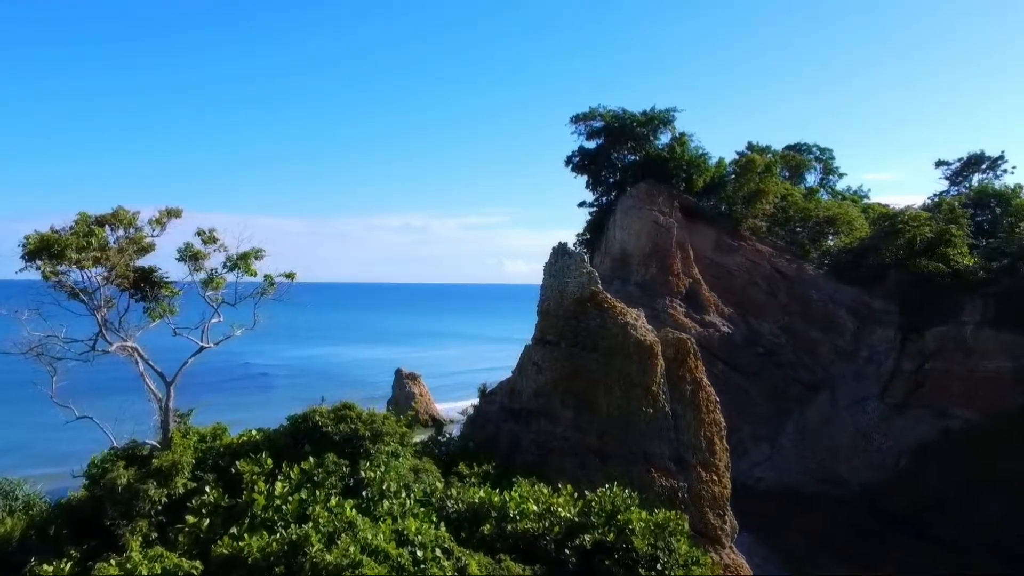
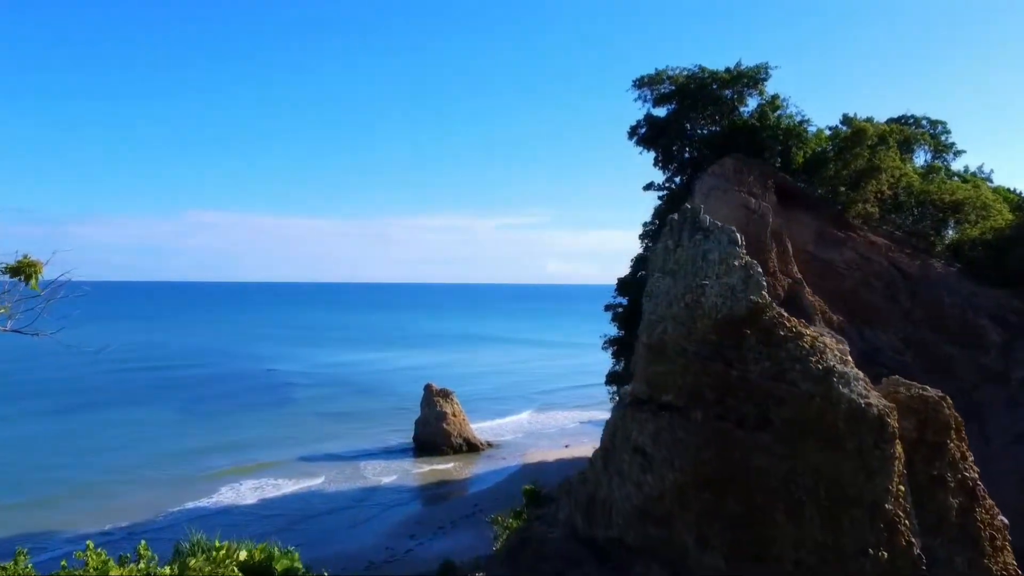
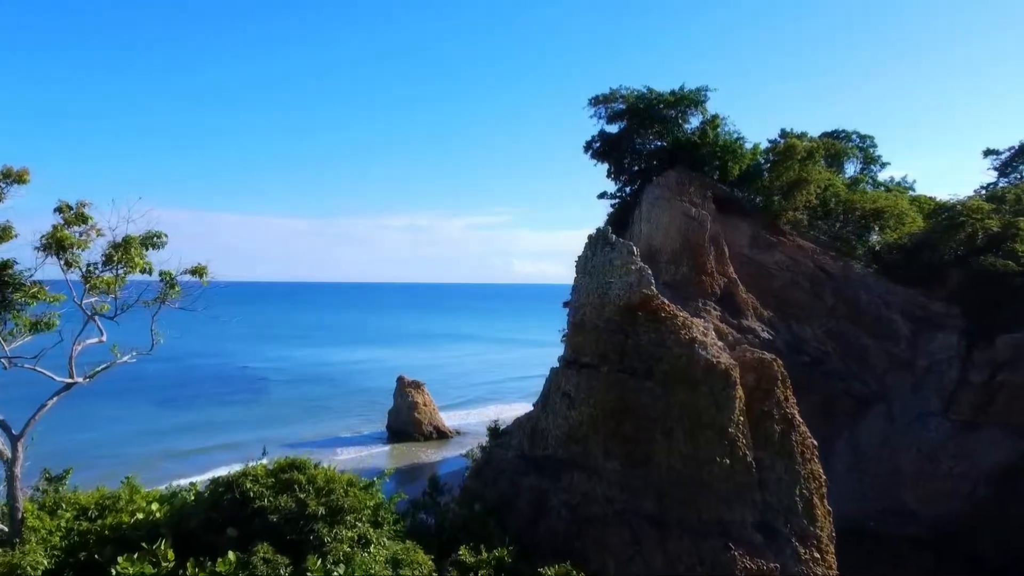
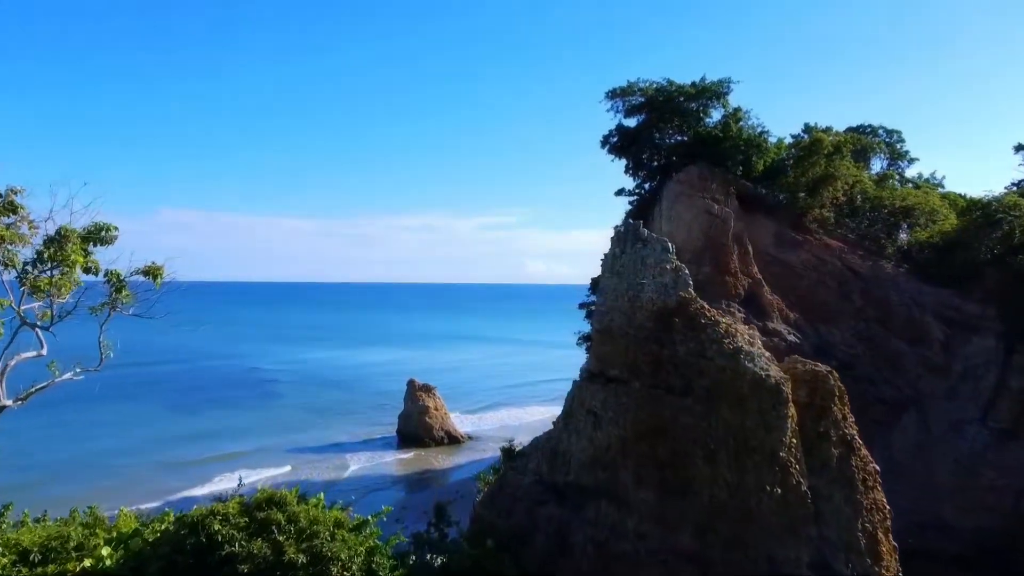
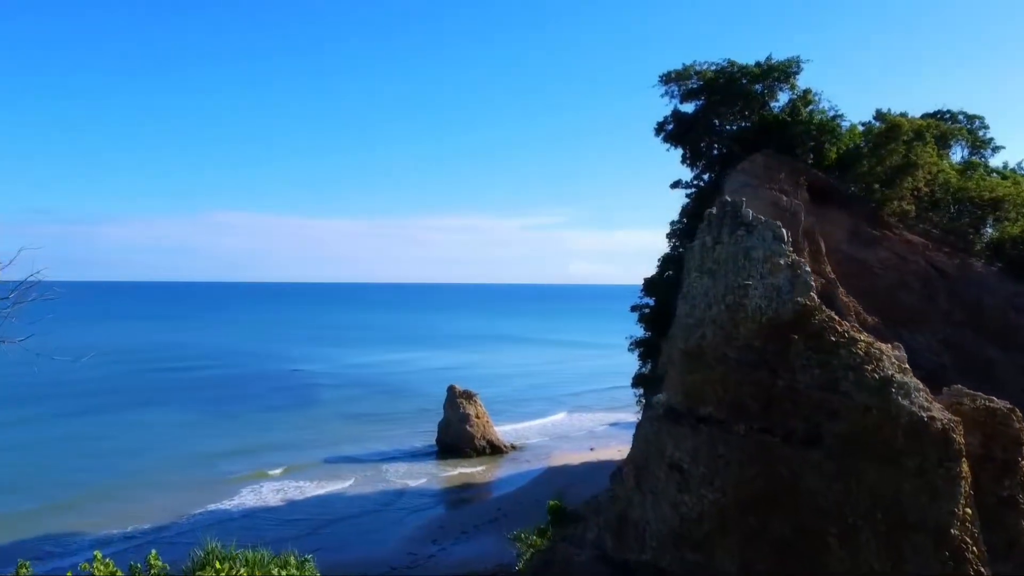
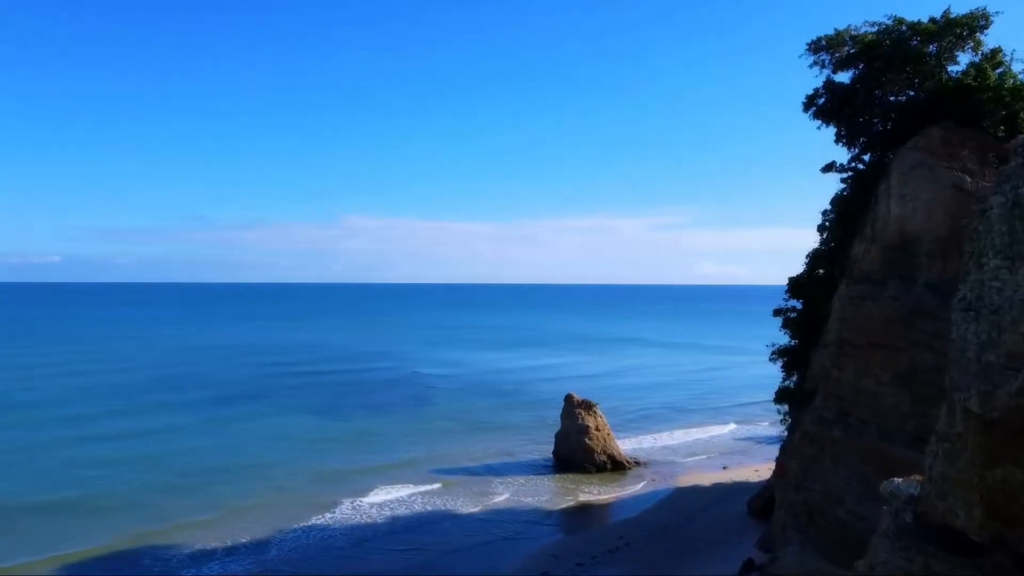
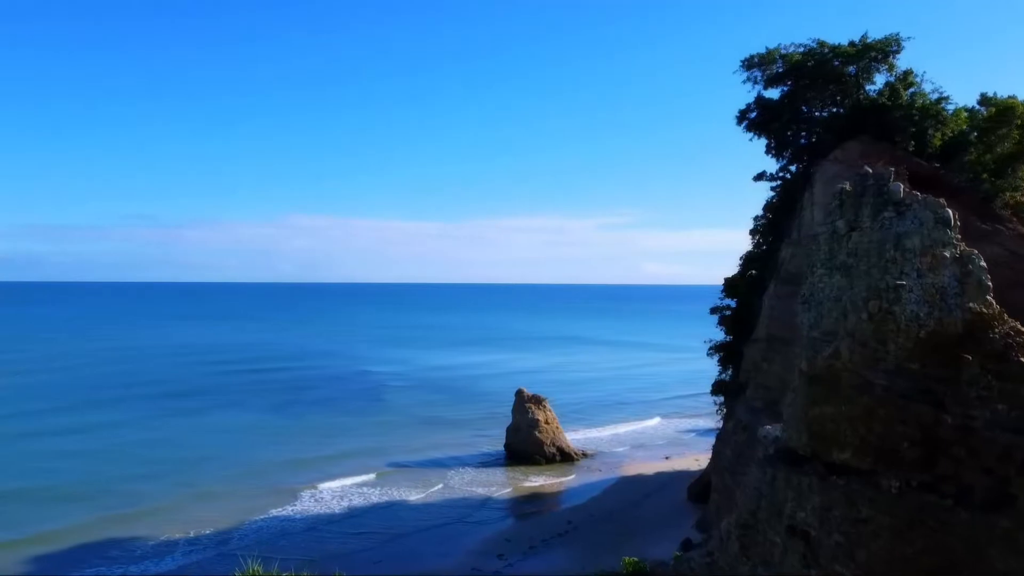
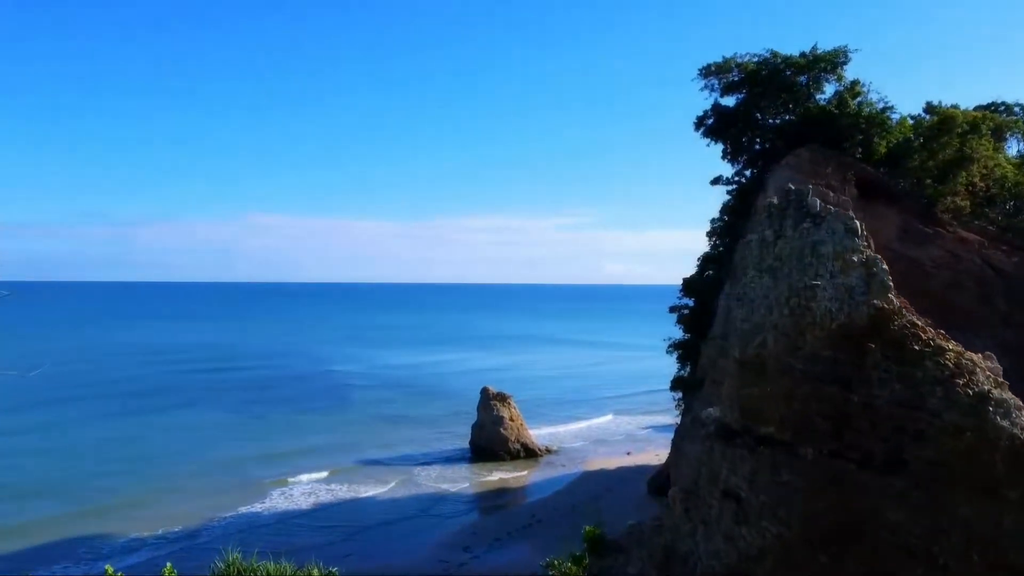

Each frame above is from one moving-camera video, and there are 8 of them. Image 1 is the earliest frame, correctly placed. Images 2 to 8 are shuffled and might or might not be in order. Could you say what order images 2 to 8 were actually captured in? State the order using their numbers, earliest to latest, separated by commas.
3, 4, 2, 5, 8, 7, 6
